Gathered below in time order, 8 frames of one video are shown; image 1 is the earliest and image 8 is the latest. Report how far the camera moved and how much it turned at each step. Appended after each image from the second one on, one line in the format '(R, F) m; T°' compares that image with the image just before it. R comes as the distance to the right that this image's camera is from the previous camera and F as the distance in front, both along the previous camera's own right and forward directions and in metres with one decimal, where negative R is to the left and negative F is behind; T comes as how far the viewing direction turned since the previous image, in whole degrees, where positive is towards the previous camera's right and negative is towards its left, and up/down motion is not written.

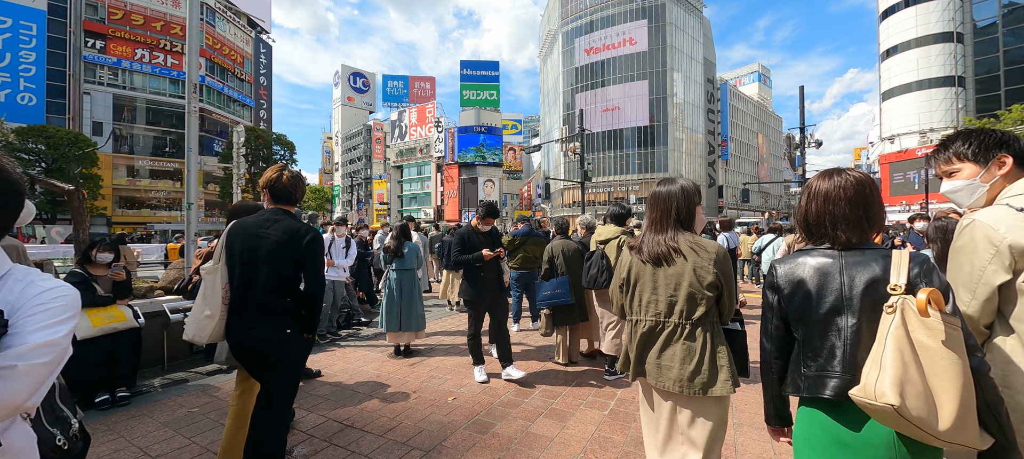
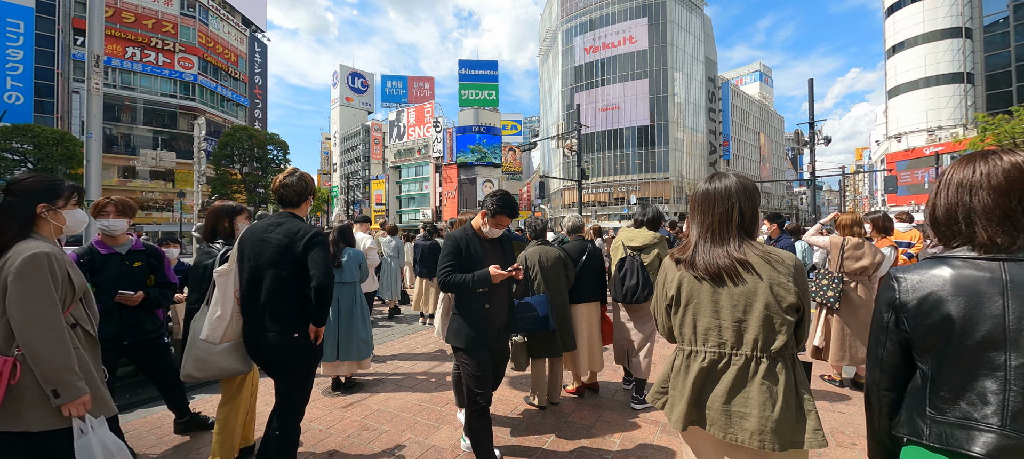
(+0.3, +1.0) m; 0°
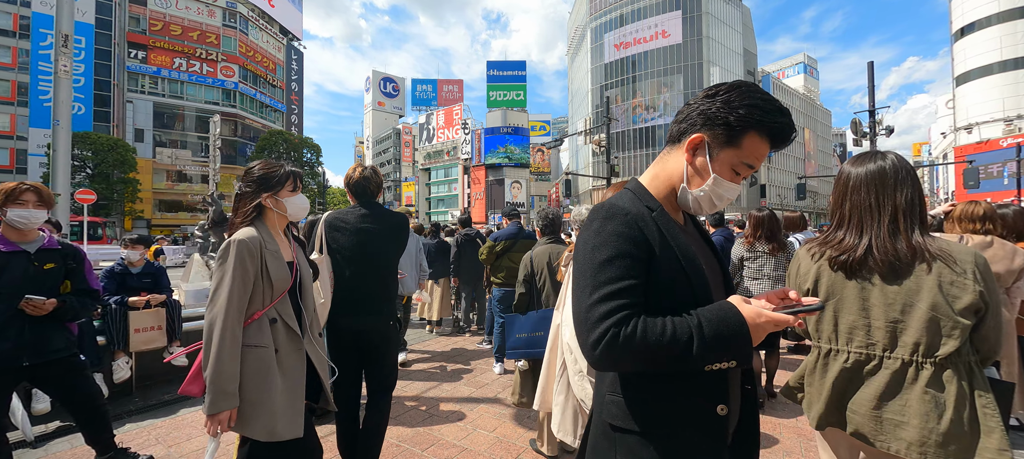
(+0.2, +0.8) m; -4°
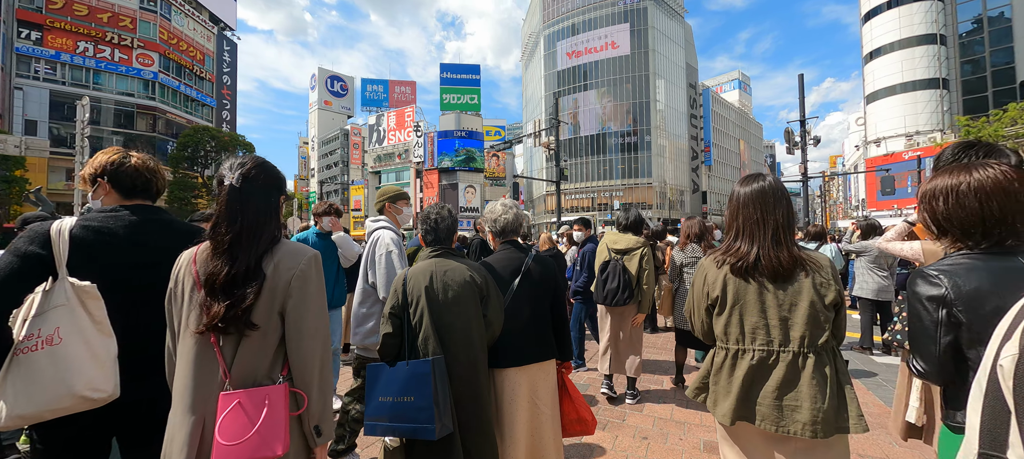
(+0.4, +0.8) m; +6°
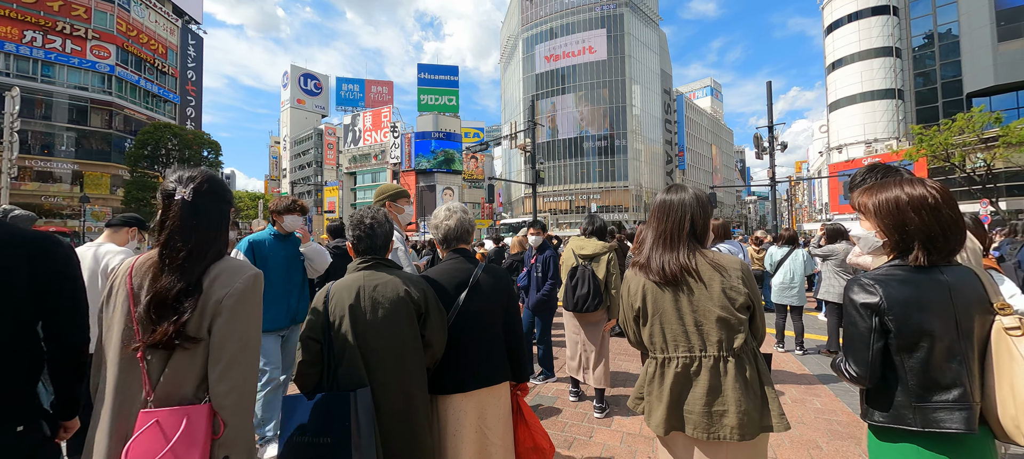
(+0.1, +0.2) m; +3°
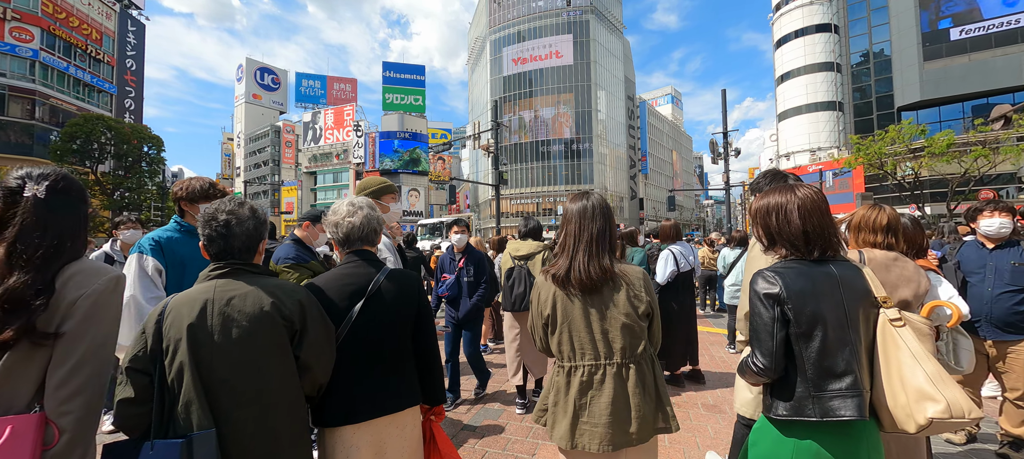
(+0.2, +0.3) m; +5°
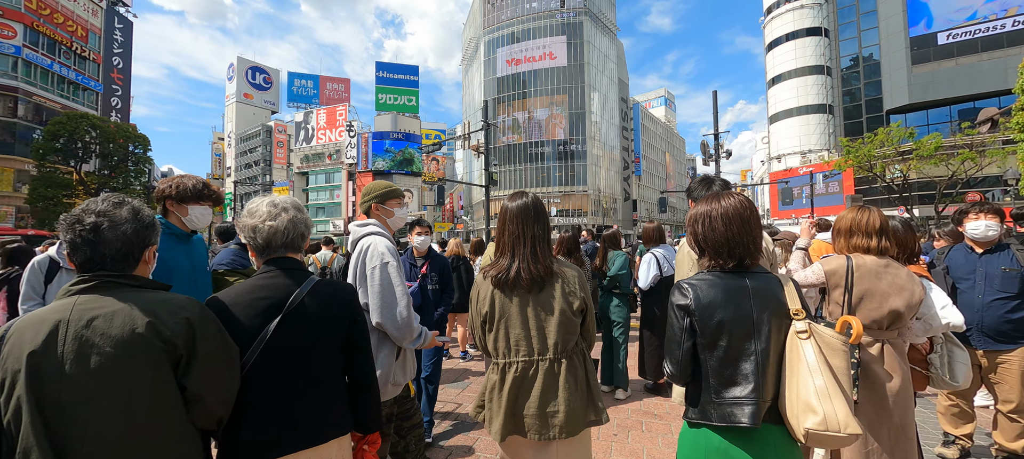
(+0.2, +0.2) m; +1°
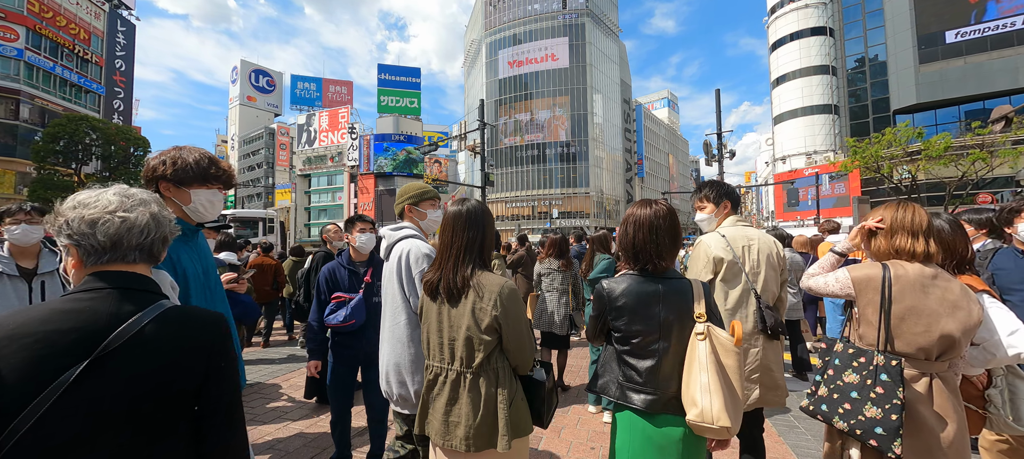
(+0.2, +0.5) m; 0°
